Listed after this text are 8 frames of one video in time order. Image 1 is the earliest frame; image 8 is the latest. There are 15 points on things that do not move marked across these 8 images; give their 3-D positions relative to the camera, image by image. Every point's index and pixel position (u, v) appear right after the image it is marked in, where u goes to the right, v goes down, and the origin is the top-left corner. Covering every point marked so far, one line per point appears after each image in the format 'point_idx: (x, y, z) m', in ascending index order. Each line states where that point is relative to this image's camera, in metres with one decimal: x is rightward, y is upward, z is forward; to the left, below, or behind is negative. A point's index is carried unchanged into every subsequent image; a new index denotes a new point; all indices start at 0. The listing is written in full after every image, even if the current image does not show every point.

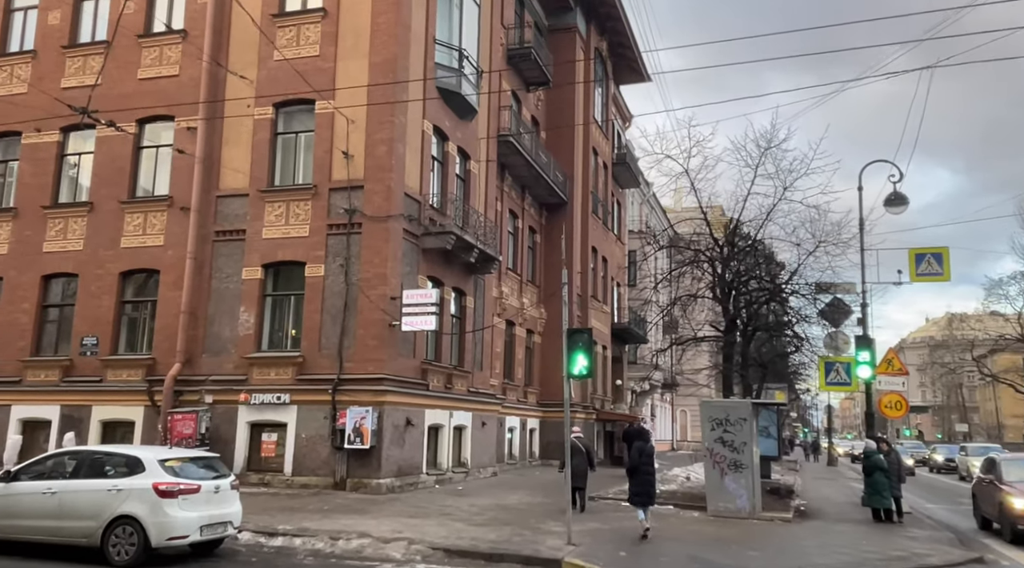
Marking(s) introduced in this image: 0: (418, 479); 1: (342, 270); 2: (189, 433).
0: (-2.3, -4.8, +19.7) m
1: (-4.1, +0.3, +19.3) m
2: (-7.3, -3.4, +18.4) m
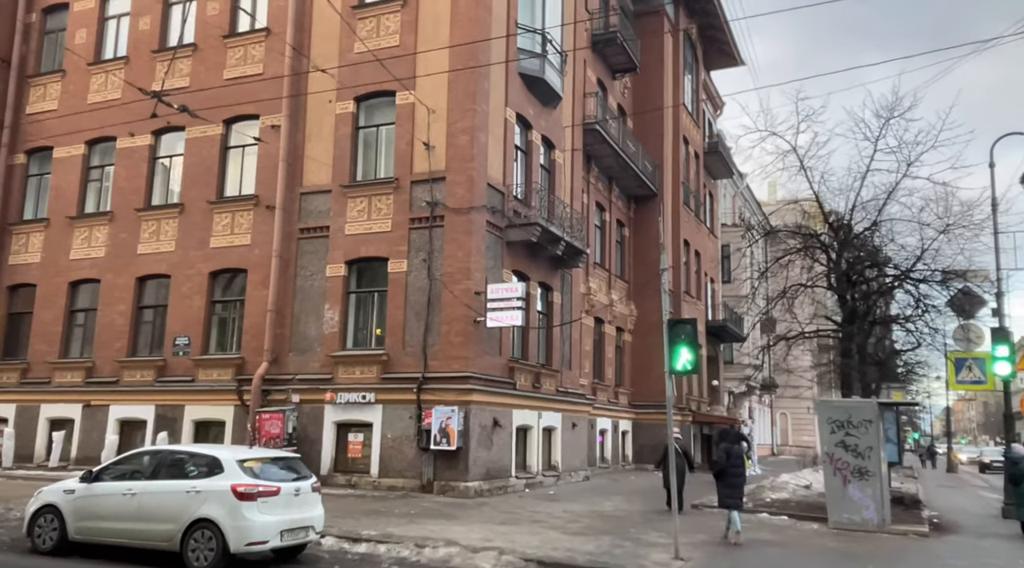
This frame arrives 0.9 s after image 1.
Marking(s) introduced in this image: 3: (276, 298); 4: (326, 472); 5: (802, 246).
0: (-0.1, -4.6, +18.9) m
1: (-2.0, +0.4, +18.7) m
2: (-5.3, -3.3, +18.2) m
3: (-5.6, -0.3, +19.5) m
4: (-4.2, -4.3, +18.4) m
5: (+6.7, +0.9, +18.9) m
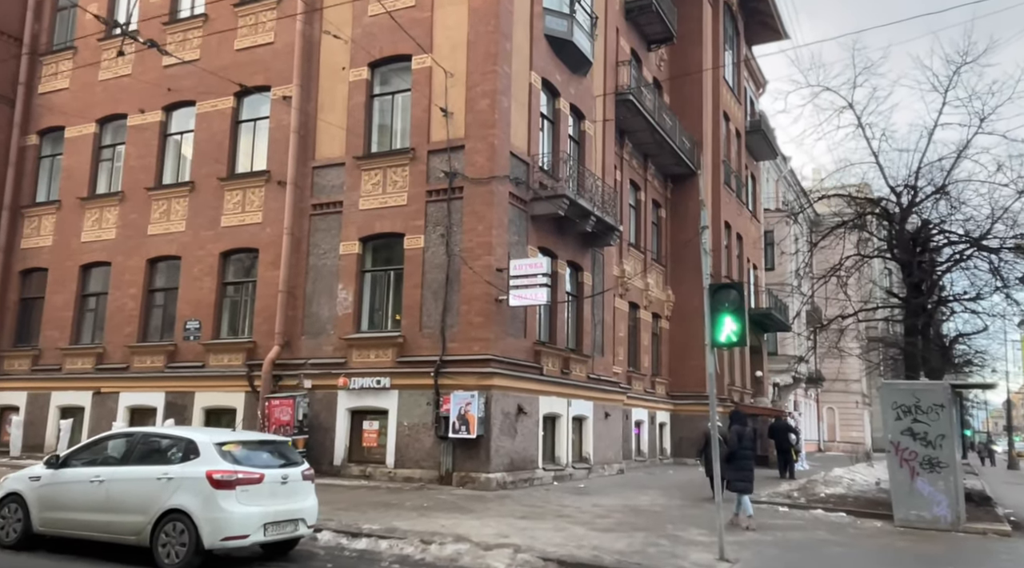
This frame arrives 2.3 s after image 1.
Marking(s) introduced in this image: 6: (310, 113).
0: (+0.5, -4.1, +17.5) m
1: (-1.5, +0.9, +17.4) m
2: (-4.7, -2.9, +17.0) m
3: (-5.1, +0.1, +18.4) m
4: (-3.7, -3.8, +17.2) m
5: (+7.3, +1.4, +17.1) m
6: (-4.8, +4.1, +19.5) m
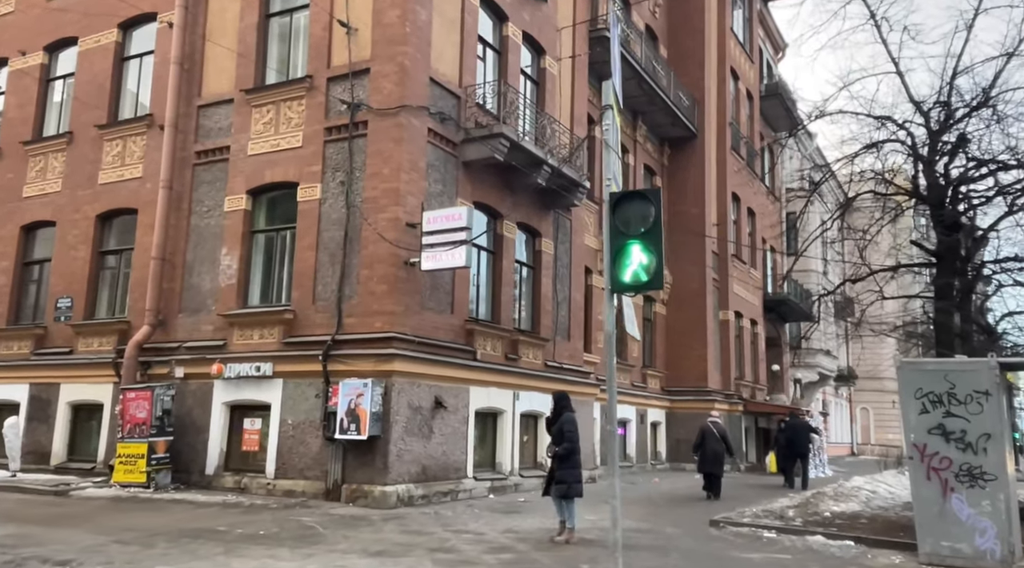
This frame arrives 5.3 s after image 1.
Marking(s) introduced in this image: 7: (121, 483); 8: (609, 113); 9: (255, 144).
0: (-0.9, -3.4, +13.7) m
1: (-2.9, +1.6, +13.6) m
2: (-6.1, -2.2, +13.4) m
3: (-6.4, +0.8, +14.8) m
4: (-5.0, -3.1, +13.6) m
5: (+5.8, +2.2, +13.0) m
6: (-6.2, +4.8, +15.9) m
7: (-6.4, -3.2, +13.3) m
8: (+0.9, +1.7, +7.7) m
9: (-4.7, +2.5, +14.6) m
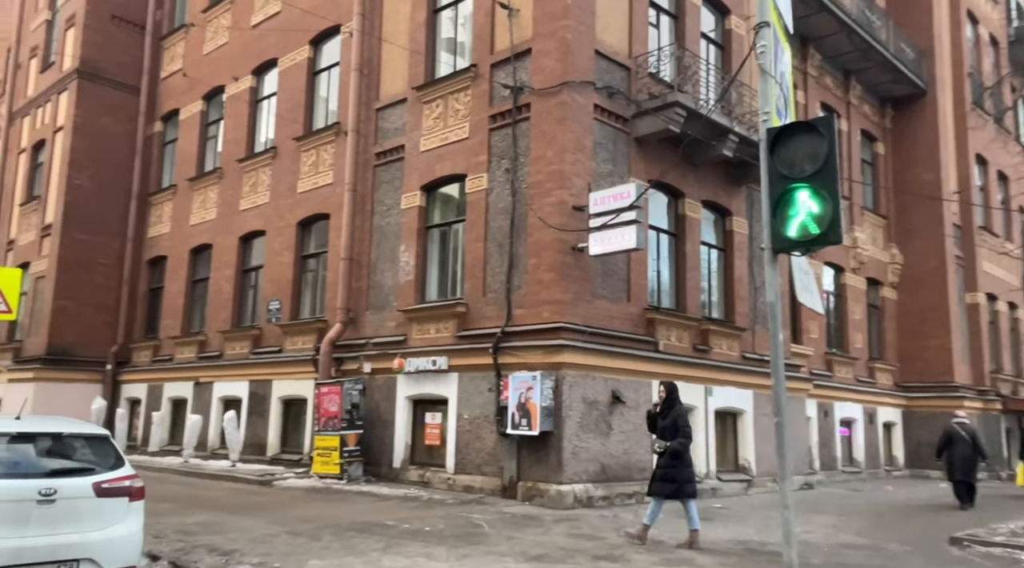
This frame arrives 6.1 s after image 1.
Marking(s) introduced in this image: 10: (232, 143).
0: (+2.0, -3.2, +12.7) m
1: (-0.1, +1.8, +13.2) m
2: (-3.1, -2.2, +13.9) m
3: (-3.1, +0.8, +15.3) m
4: (-2.0, -3.1, +13.8) m
5: (+8.1, +2.7, +10.3) m
6: (-2.8, +4.8, +16.3) m
7: (-3.3, -3.2, +13.8) m
8: (+2.0, +2.0, +6.5) m
9: (-1.6, +2.6, +14.6) m
10: (-6.7, +3.4, +19.5) m
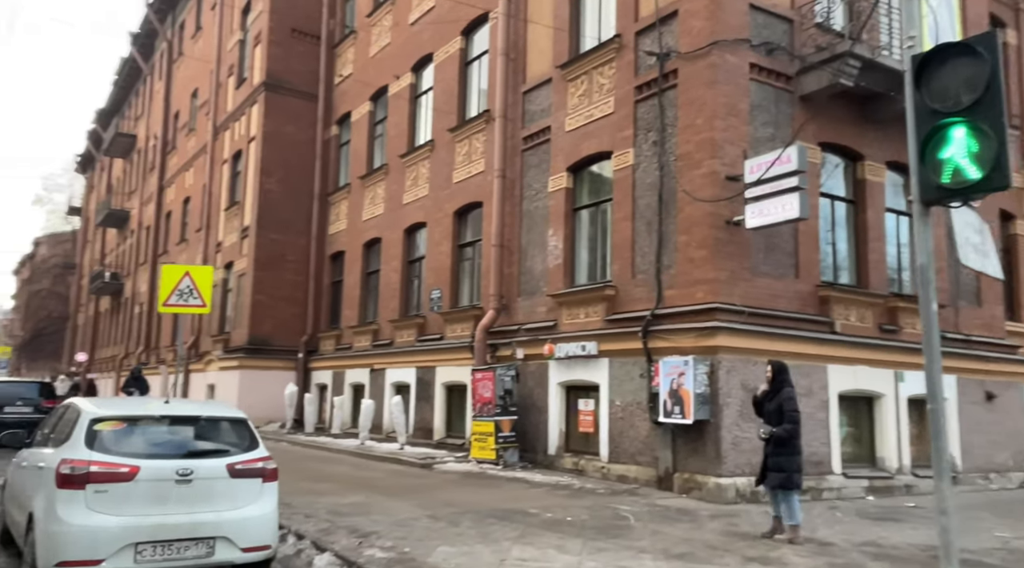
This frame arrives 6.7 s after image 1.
0: (+4.3, -2.8, +11.6) m
1: (+2.2, +2.1, +12.5) m
2: (-0.4, -2.0, +13.9) m
3: (-0.2, +1.1, +15.2) m
4: (+0.7, -2.8, +13.5) m
5: (+9.5, +3.2, +7.7) m
6: (+0.2, +5.1, +16.1) m
7: (-0.6, -3.0, +13.8) m
8: (+2.7, +2.2, +5.5) m
9: (+1.1, +2.9, +14.2) m
10: (-2.9, +3.6, +20.1) m
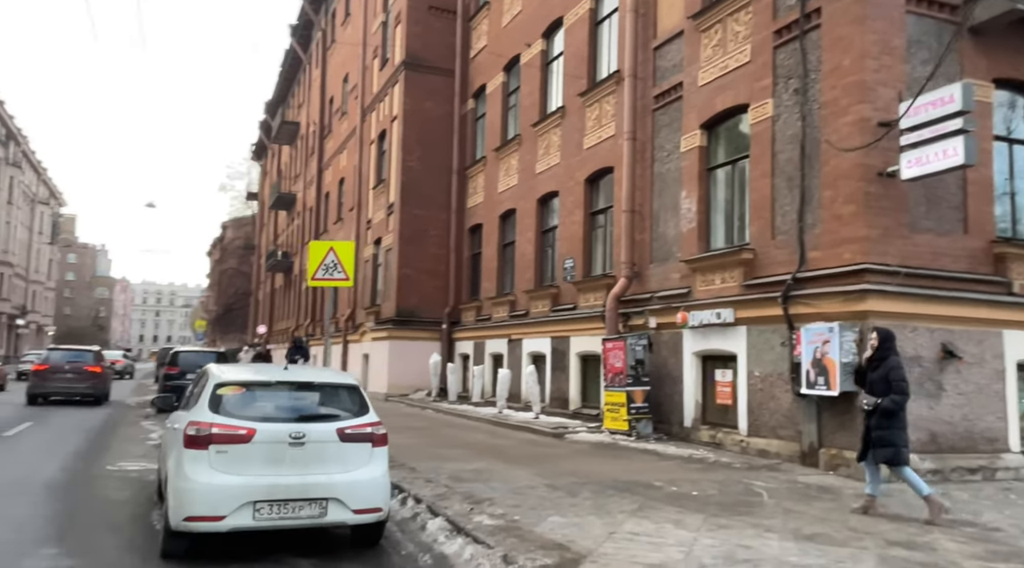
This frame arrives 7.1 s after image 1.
0: (+6.0, -2.3, +10.3) m
1: (+4.0, +2.6, +11.4) m
2: (+1.8, -1.4, +13.4) m
3: (+2.2, +1.7, +14.7) m
4: (+2.8, -2.2, +12.9) m
5: (+10.2, +3.7, +5.4) m
6: (+2.7, +5.7, +15.3) m
7: (+1.6, -2.4, +13.5) m
8: (+3.1, +2.5, +4.5) m
9: (+3.2, +3.5, +13.3) m
10: (+0.5, +4.3, +19.9) m
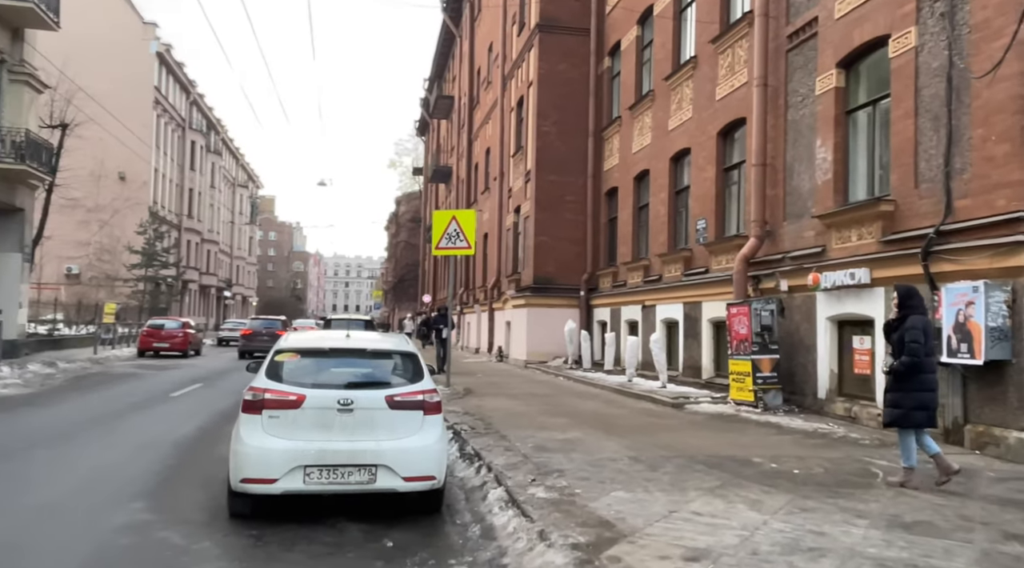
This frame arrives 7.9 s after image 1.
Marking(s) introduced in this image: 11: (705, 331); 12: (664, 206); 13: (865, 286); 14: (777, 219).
0: (+7.1, -1.7, +8.5) m
1: (+5.3, +3.2, +9.9) m
2: (+3.6, -0.8, +12.5) m
3: (+4.2, +2.3, +13.5) m
4: (+4.5, -1.6, +11.7) m
5: (+9.9, +4.1, +2.5) m
6: (+4.7, +6.4, +13.8) m
7: (+3.5, -1.8, +12.6) m
8: (+2.8, +2.8, +3.3) m
9: (+4.8, +4.1, +11.9) m
10: (+3.6, +5.2, +18.8) m
11: (+3.8, -0.9, +15.7) m
12: (+3.6, +1.7, +18.2) m
13: (+4.7, 0.0, +10.8) m
14: (+4.4, +1.1, +13.2) m
